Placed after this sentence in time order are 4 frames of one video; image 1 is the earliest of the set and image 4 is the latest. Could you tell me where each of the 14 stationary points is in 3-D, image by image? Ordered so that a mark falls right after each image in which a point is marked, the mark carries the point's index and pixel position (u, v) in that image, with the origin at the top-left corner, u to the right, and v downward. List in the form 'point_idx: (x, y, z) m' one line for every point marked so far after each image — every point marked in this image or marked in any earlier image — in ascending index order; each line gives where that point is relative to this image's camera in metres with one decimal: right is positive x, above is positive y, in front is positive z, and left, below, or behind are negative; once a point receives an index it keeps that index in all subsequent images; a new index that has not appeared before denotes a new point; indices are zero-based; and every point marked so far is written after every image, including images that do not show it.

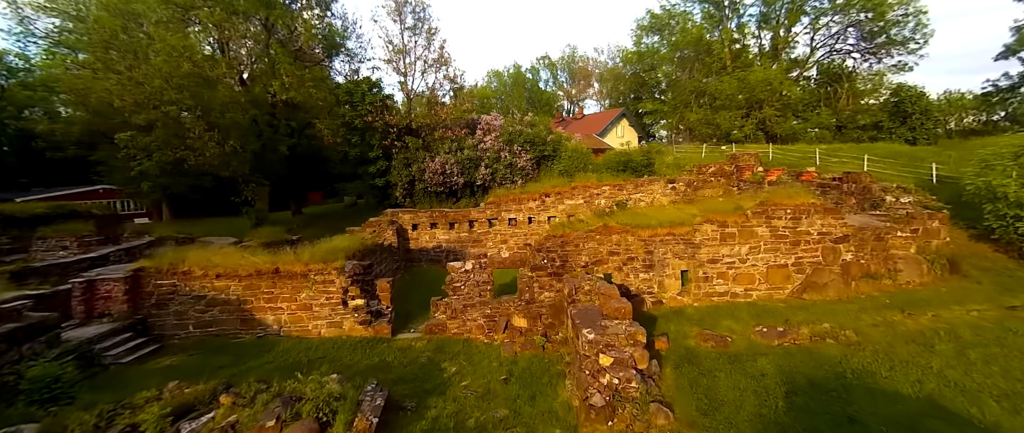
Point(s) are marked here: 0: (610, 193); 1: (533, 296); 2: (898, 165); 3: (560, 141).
0: (+3.6, +0.9, +14.3) m
1: (+0.4, -1.6, +8.0) m
2: (+11.6, +1.5, +11.5) m
3: (+2.4, +3.8, +19.4) m
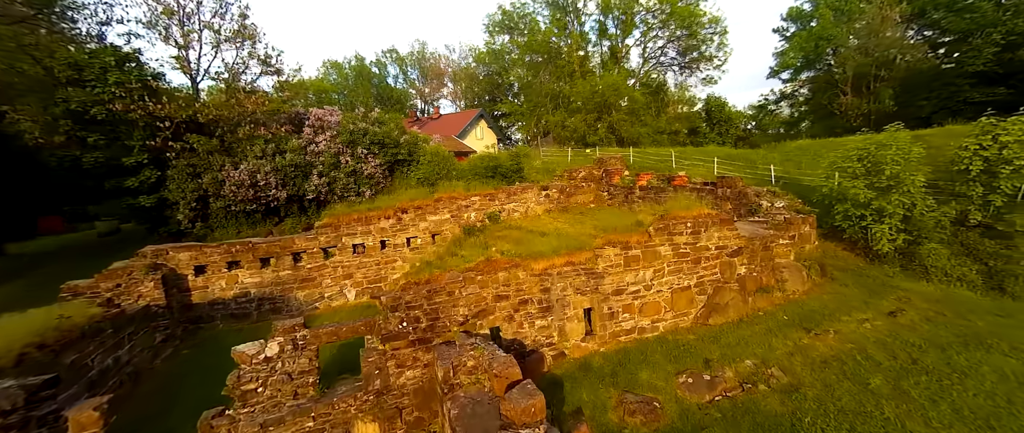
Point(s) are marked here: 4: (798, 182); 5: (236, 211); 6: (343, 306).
0: (-1.0, +0.4, +12.2) m
1: (-1.7, -2.2, +5.1) m
2: (+7.4, +1.6, +12.3) m
3: (-4.1, +3.2, +16.4) m
4: (+7.7, +0.9, +10.5) m
5: (-8.9, +0.2, +12.5) m
6: (-4.5, -2.4, +10.2) m
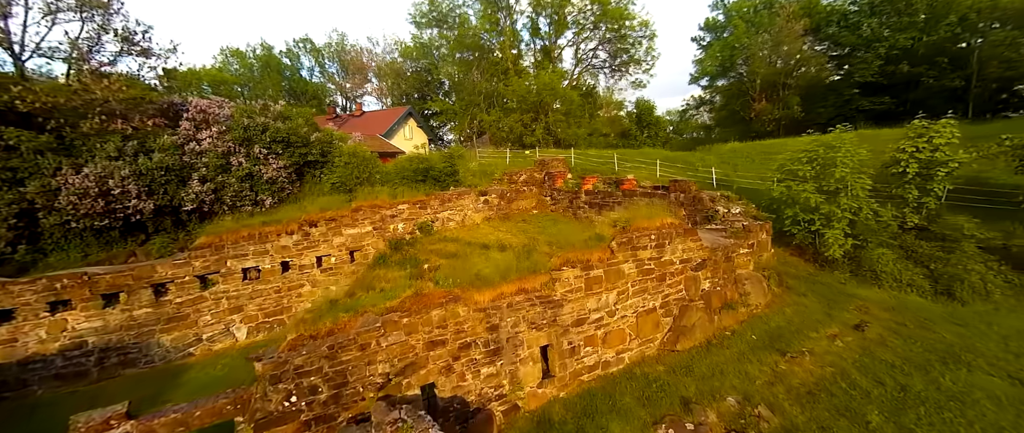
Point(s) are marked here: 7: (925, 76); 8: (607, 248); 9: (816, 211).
0: (-2.8, +0.1, +10.5) m
1: (-2.2, -2.5, +3.5) m
2: (+5.4, +1.5, +12.1) m
3: (-6.7, +2.8, +14.2) m
4: (+6.1, +0.9, +10.4) m
5: (-10.7, -0.3, +9.5) m
6: (-5.8, -2.7, +8.0) m
7: (+20.2, +6.9, +18.8) m
8: (+1.4, -0.5, +5.6) m
9: (+6.0, +0.1, +7.6) m
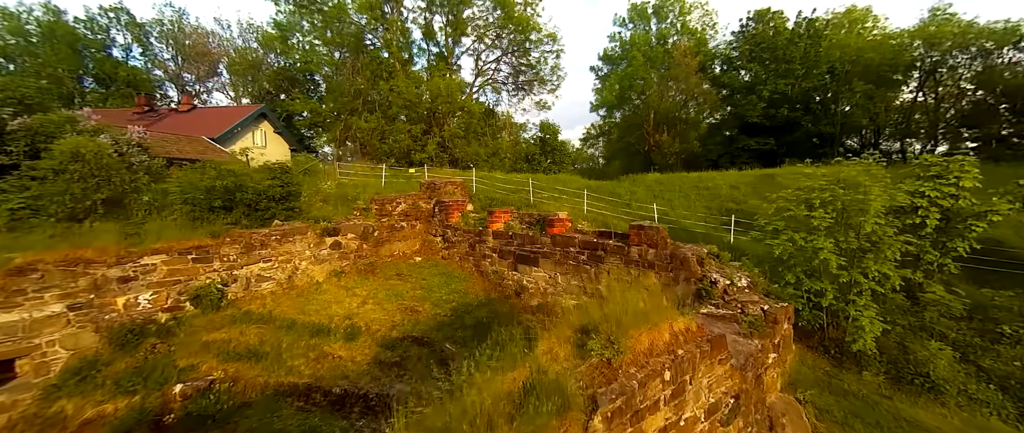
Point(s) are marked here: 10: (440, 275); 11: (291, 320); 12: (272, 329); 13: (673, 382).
0: (-5.0, -0.8, +5.6) m
1: (-2.6, -3.0, -1.1) m
2: (+2.5, +0.3, +9.4) m
3: (-9.7, +1.8, +8.3) m
4: (+3.6, -0.2, +7.9) m
5: (-12.3, -0.9, +2.6) m
6: (-7.3, -3.4, +2.3) m
7: (+15.1, +5.0, +20.1) m
8: (+0.4, -1.2, +2.0) m
9: (+4.3, -0.8, +5.2) m
10: (-1.4, -0.7, +6.8) m
11: (-3.4, -1.6, +5.9) m
12: (-3.5, -1.6, +5.6) m
13: (+1.1, -1.1, +2.6) m
